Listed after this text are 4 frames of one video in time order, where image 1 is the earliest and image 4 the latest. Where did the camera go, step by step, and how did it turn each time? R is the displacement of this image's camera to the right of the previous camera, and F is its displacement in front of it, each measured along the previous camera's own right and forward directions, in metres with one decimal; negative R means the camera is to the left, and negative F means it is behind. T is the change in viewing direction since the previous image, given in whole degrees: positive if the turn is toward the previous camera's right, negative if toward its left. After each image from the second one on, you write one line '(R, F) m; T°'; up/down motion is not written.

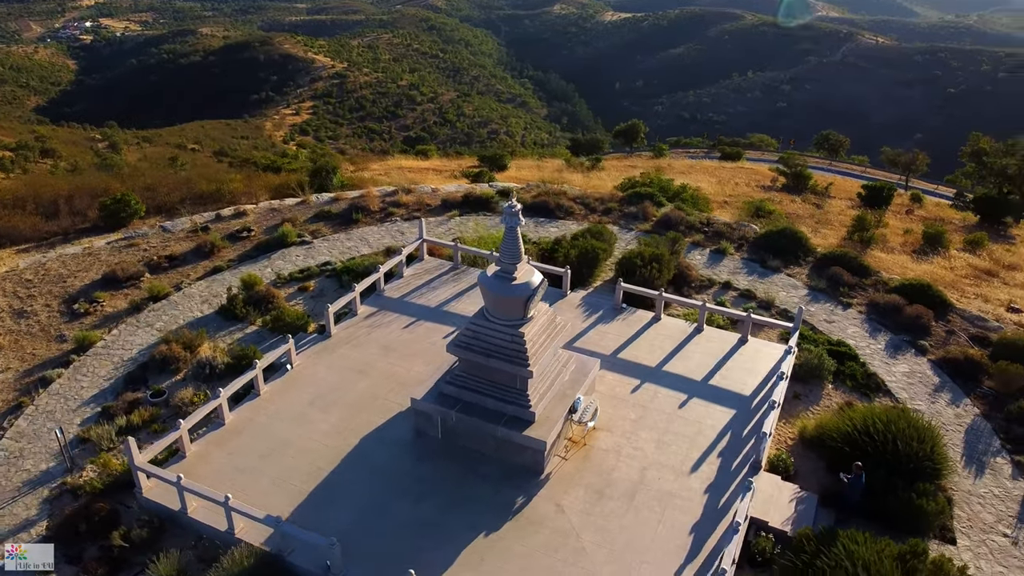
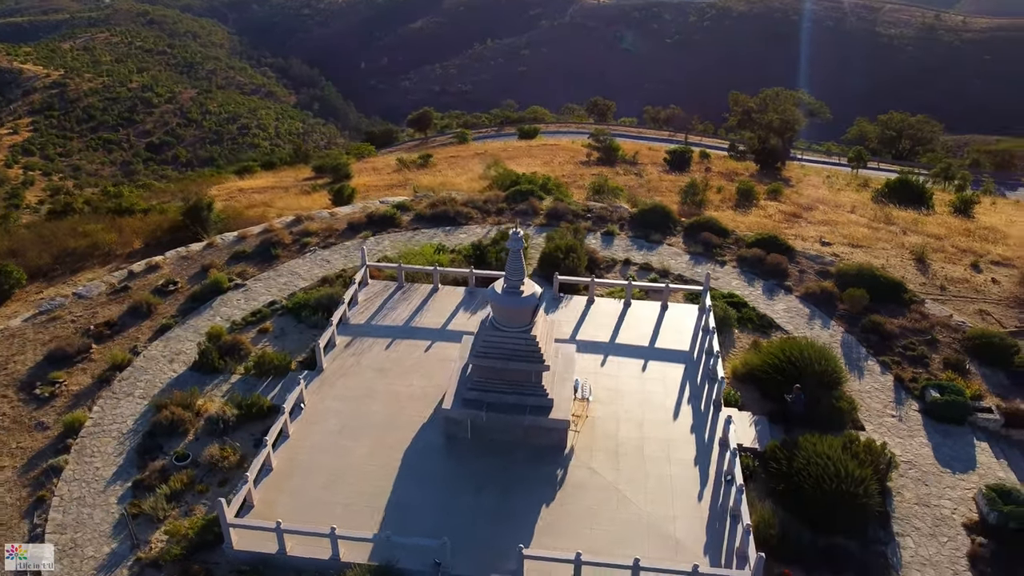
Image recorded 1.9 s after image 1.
(-3.4, -1.3) m; +14°
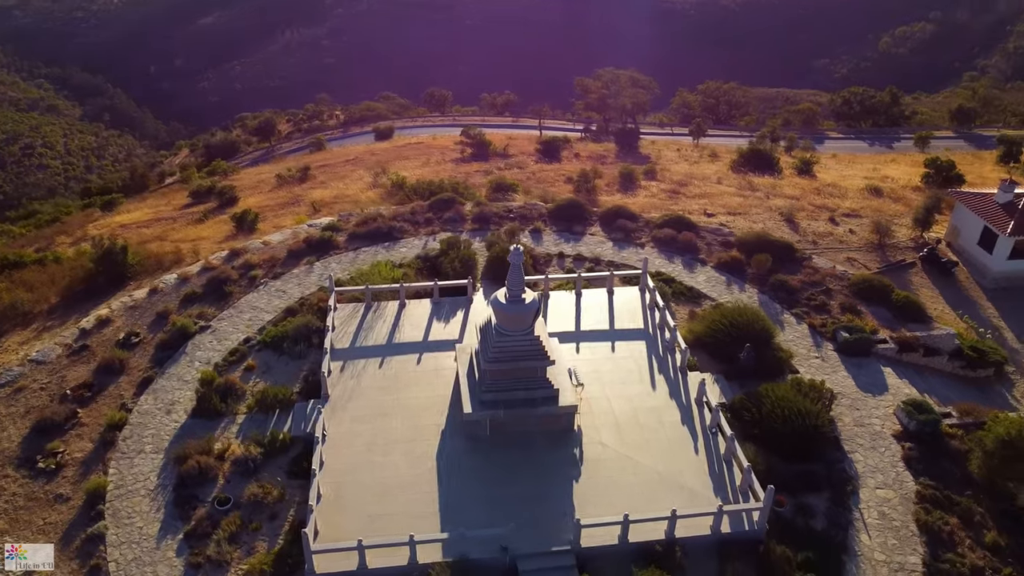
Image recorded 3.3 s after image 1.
(-2.7, -1.2) m; +10°
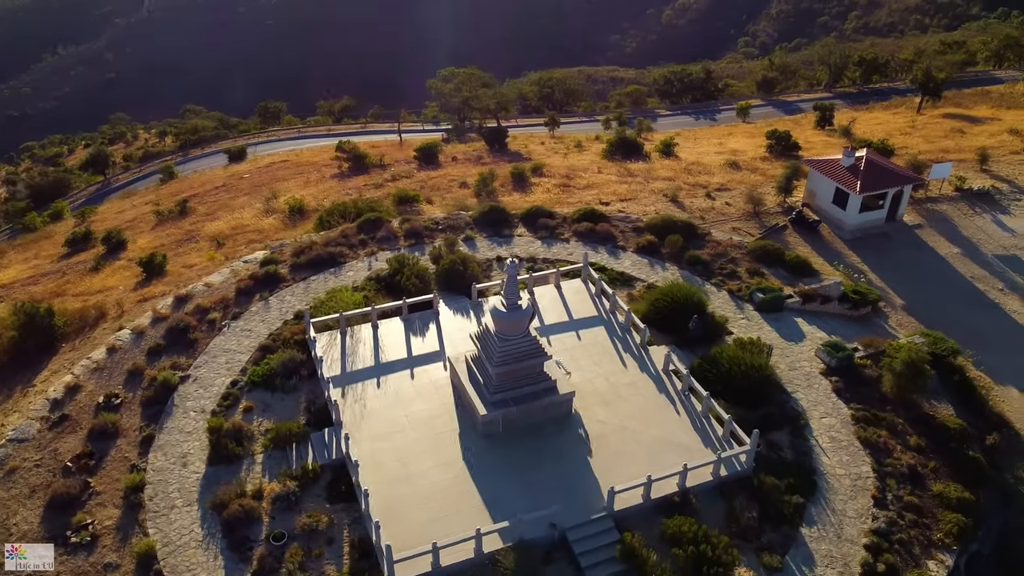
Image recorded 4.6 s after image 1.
(-2.8, -1.4) m; +10°
